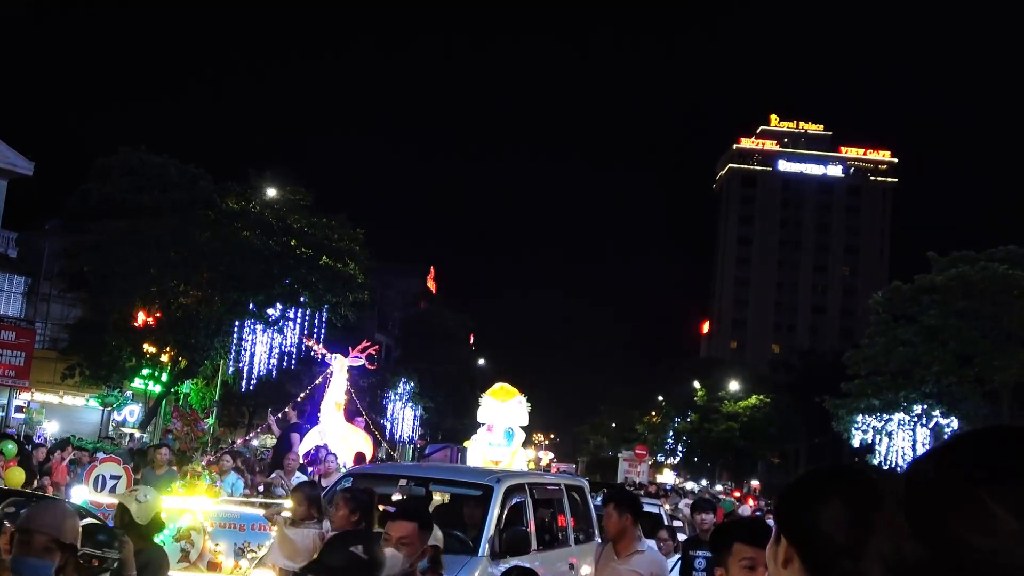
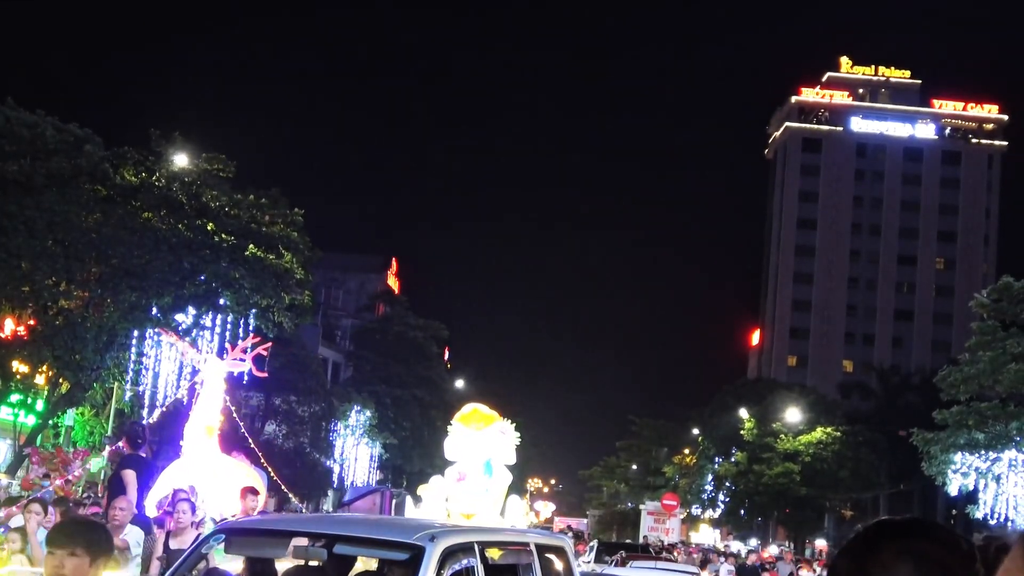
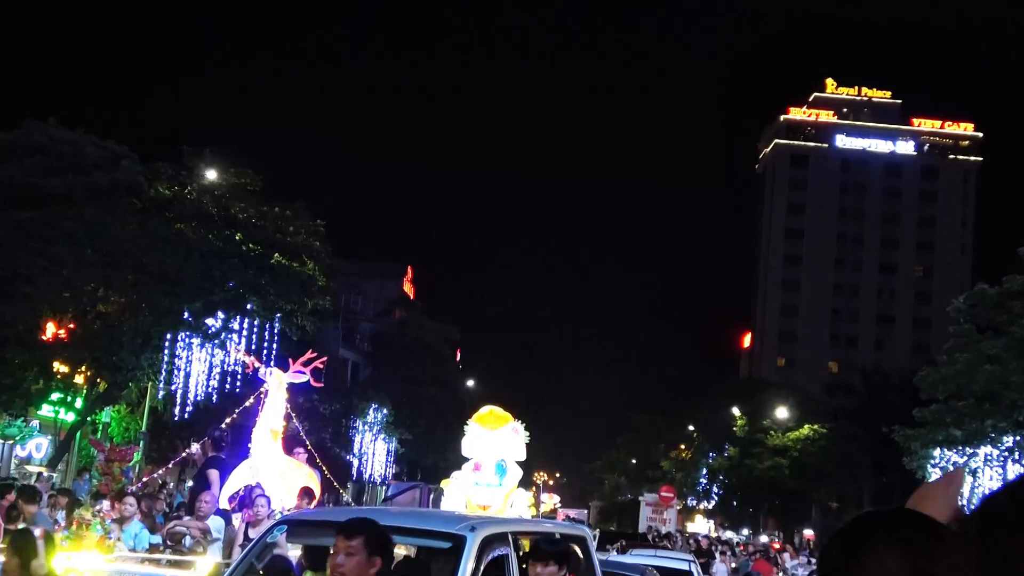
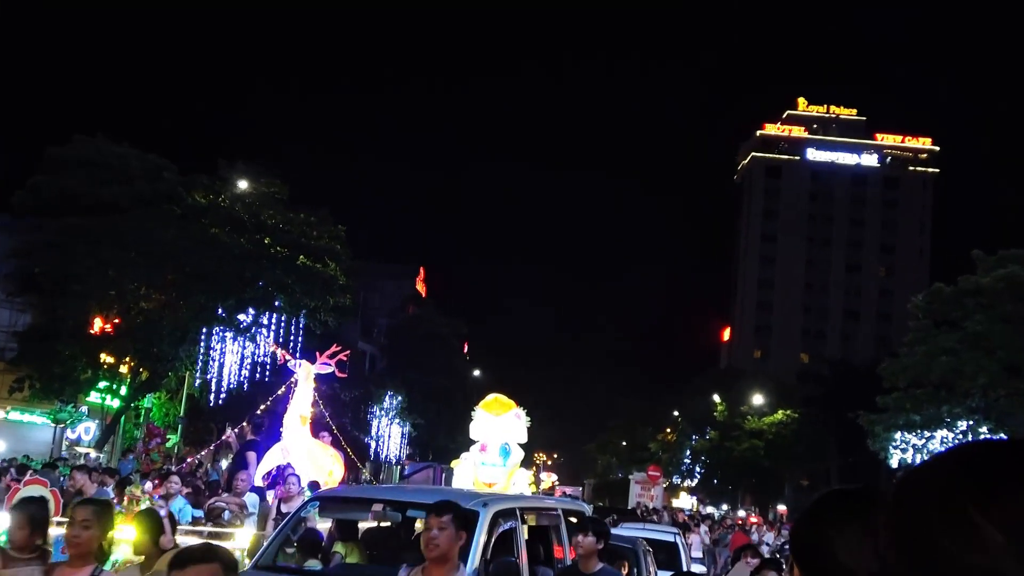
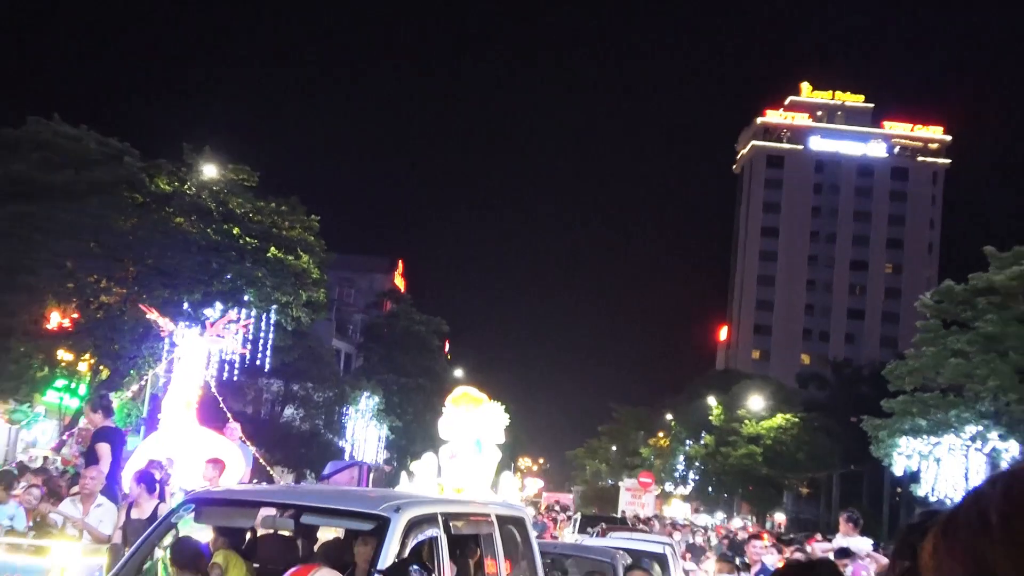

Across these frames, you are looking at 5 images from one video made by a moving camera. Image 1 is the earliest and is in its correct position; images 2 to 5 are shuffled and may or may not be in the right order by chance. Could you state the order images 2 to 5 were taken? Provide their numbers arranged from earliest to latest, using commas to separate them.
4, 3, 2, 5
